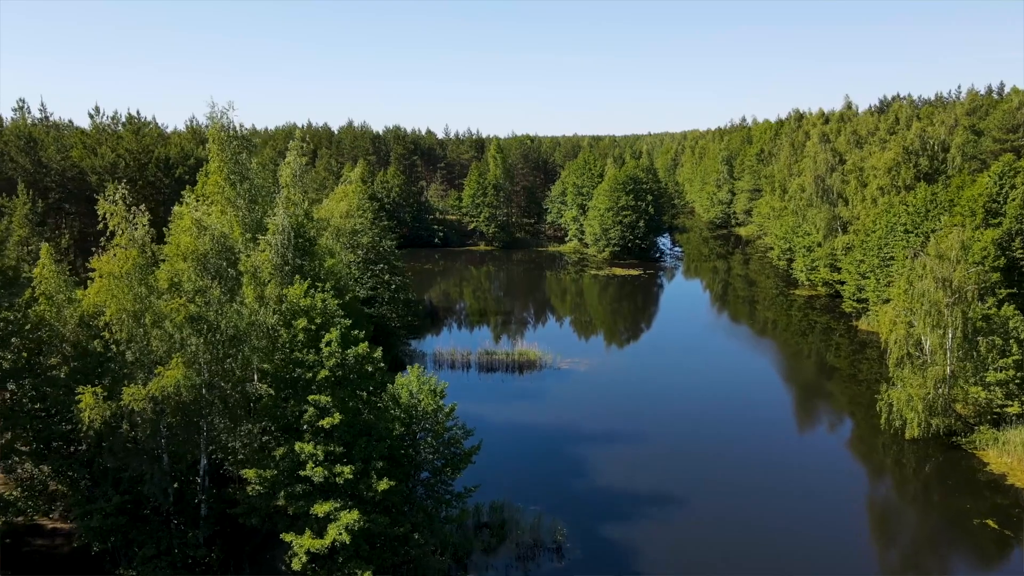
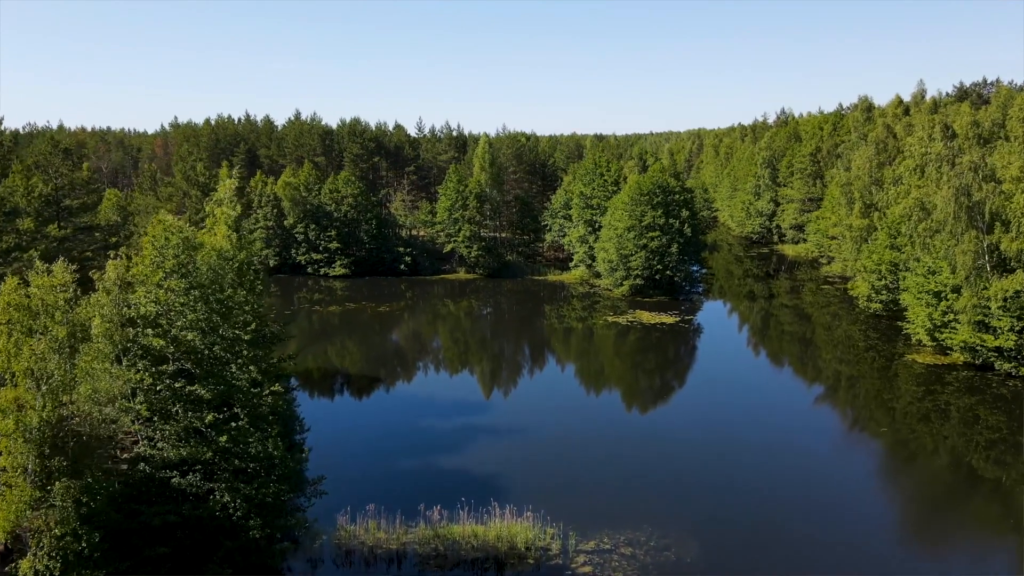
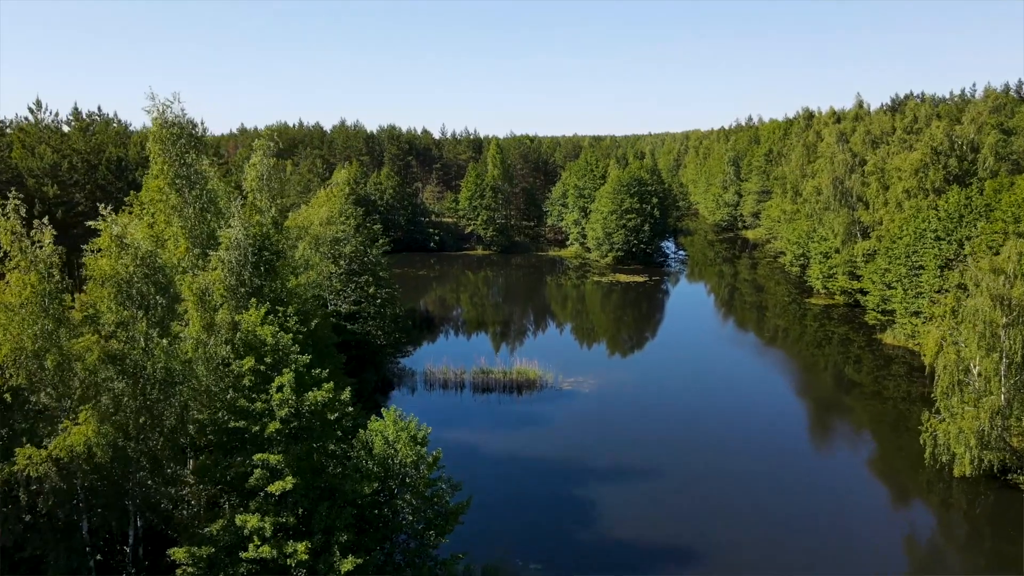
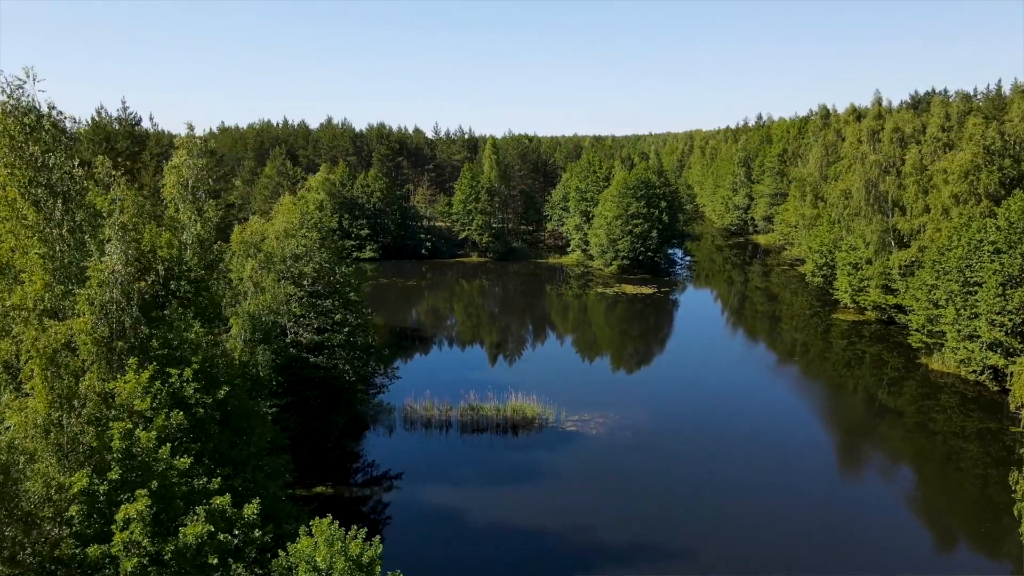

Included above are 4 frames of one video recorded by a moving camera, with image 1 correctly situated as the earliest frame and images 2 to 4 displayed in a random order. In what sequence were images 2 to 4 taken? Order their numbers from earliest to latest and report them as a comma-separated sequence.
3, 4, 2
